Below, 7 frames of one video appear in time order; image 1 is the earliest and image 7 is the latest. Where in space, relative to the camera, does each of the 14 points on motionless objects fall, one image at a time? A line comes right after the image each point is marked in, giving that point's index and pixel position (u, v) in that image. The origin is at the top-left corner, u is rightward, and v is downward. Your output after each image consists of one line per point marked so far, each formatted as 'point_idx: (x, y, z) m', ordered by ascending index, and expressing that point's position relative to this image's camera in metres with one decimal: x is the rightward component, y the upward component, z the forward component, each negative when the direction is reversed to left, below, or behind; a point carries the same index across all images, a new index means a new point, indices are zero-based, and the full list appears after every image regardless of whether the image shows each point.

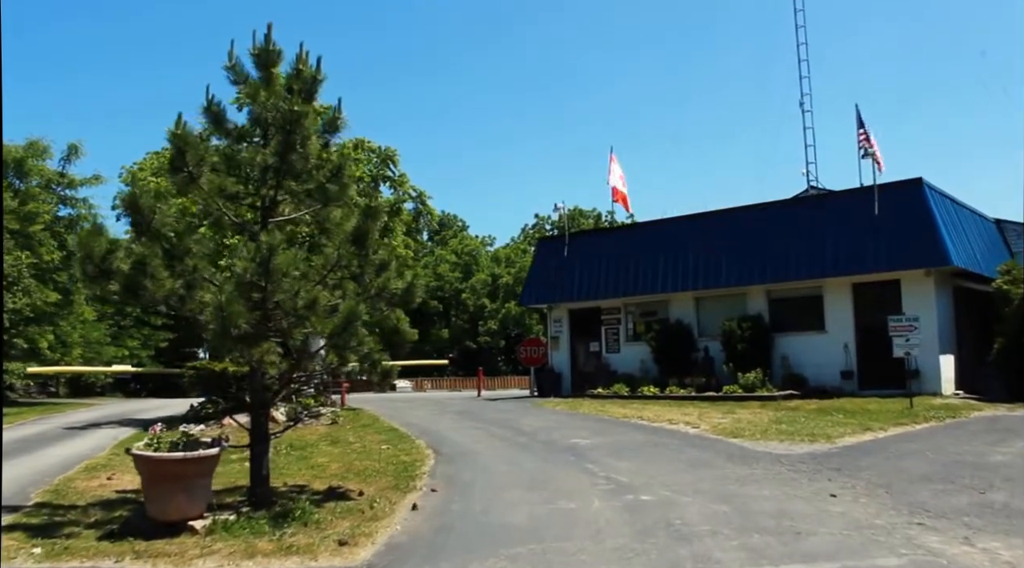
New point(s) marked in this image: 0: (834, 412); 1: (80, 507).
0: (+6.8, -2.7, +16.4) m
1: (-4.8, -2.5, +8.8) m
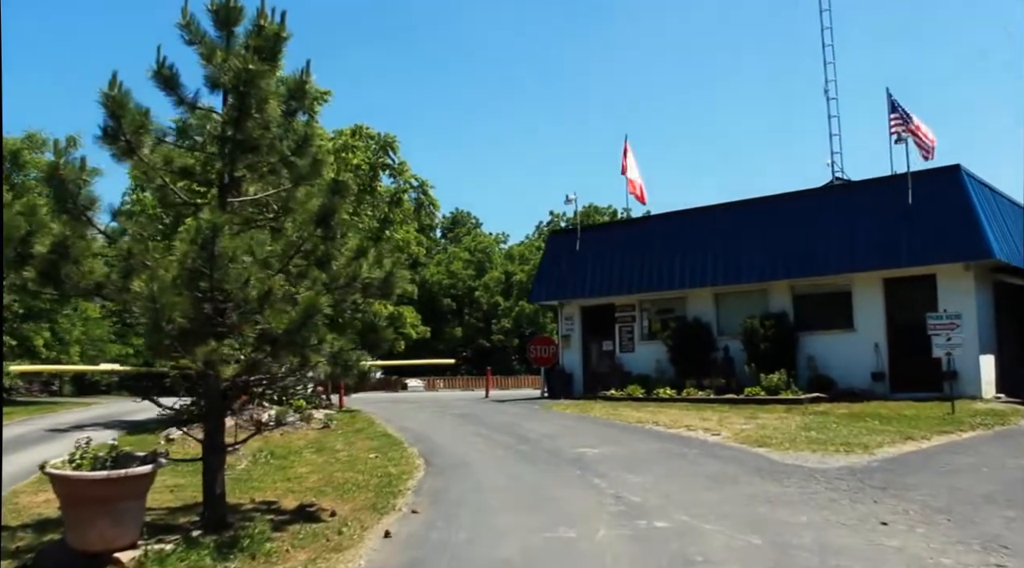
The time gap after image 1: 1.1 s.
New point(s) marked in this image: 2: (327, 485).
0: (+6.8, -2.6, +15.1) m
1: (-4.9, -2.4, +7.7) m
2: (-2.3, -2.5, +9.7) m
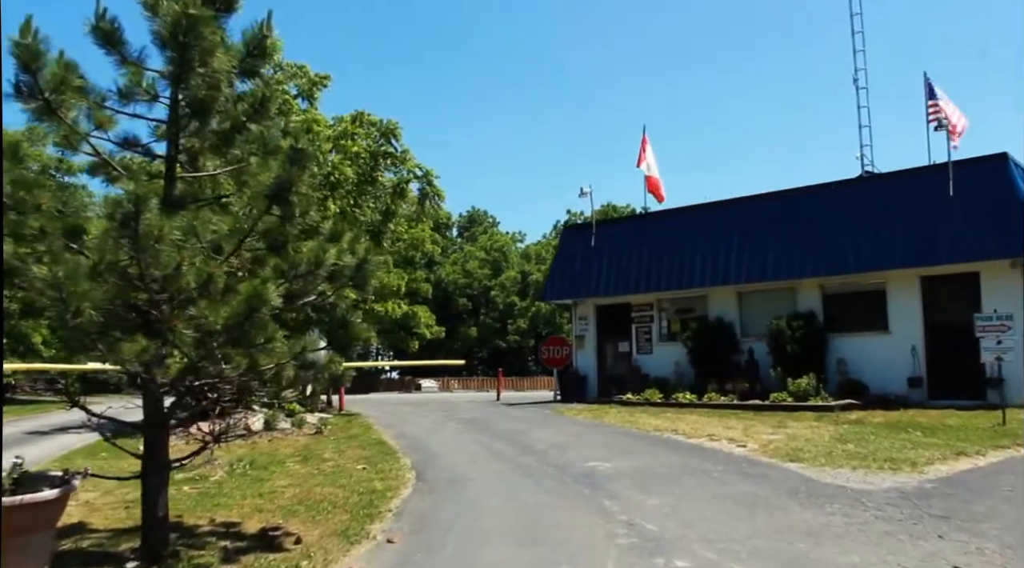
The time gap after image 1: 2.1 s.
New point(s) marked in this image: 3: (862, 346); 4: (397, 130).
0: (+6.9, -2.5, +13.7) m
1: (-5.0, -2.3, +6.6) m
2: (-2.3, -2.4, +8.6) m
3: (+8.7, -1.5, +19.6) m
4: (-2.8, +3.8, +19.1) m
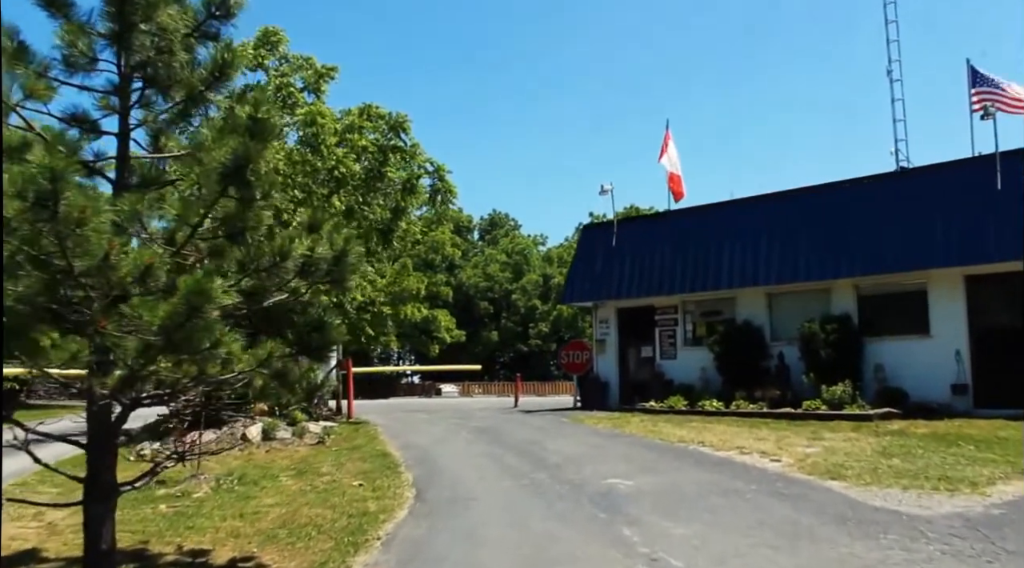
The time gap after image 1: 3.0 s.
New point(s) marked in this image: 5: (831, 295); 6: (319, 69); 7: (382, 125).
0: (+7.2, -2.5, +12.5) m
1: (-5.0, -2.3, +5.8) m
2: (-2.2, -2.4, +7.7) m
3: (+9.1, -1.6, +18.4) m
4: (-2.5, +3.7, +18.3) m
5: (+8.0, -0.3, +19.7) m
6: (-4.4, +4.9, +17.8) m
7: (-3.0, +3.6, +17.9) m
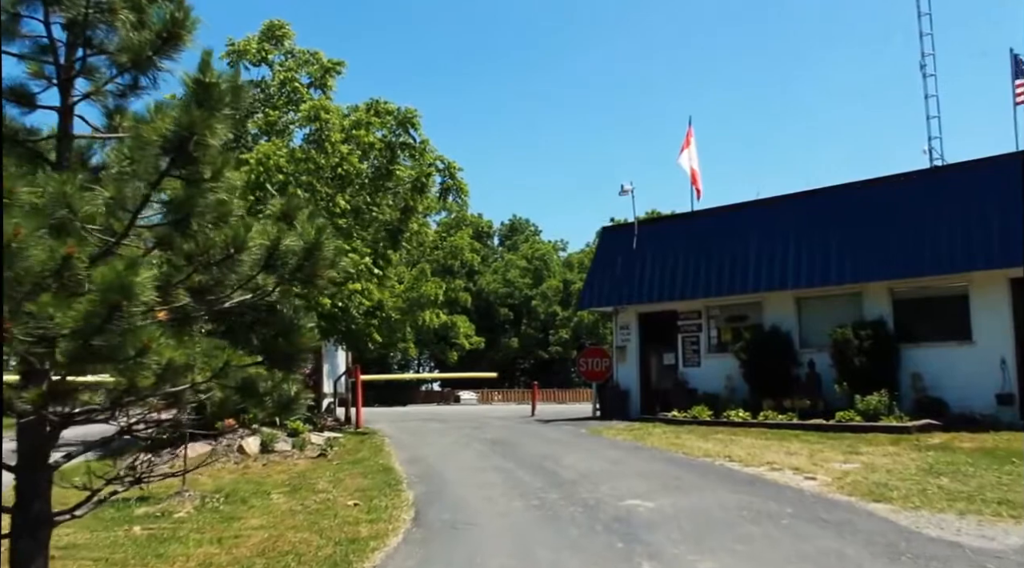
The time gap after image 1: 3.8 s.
0: (+7.3, -2.5, +11.5) m
1: (-5.0, -2.2, +5.1) m
2: (-2.2, -2.4, +6.9) m
3: (+9.4, -1.6, +17.3) m
4: (-2.1, +3.7, +17.5) m
5: (+8.3, -0.4, +18.6) m
6: (-4.1, +4.8, +17.1) m
7: (-2.6, +3.5, +17.1) m
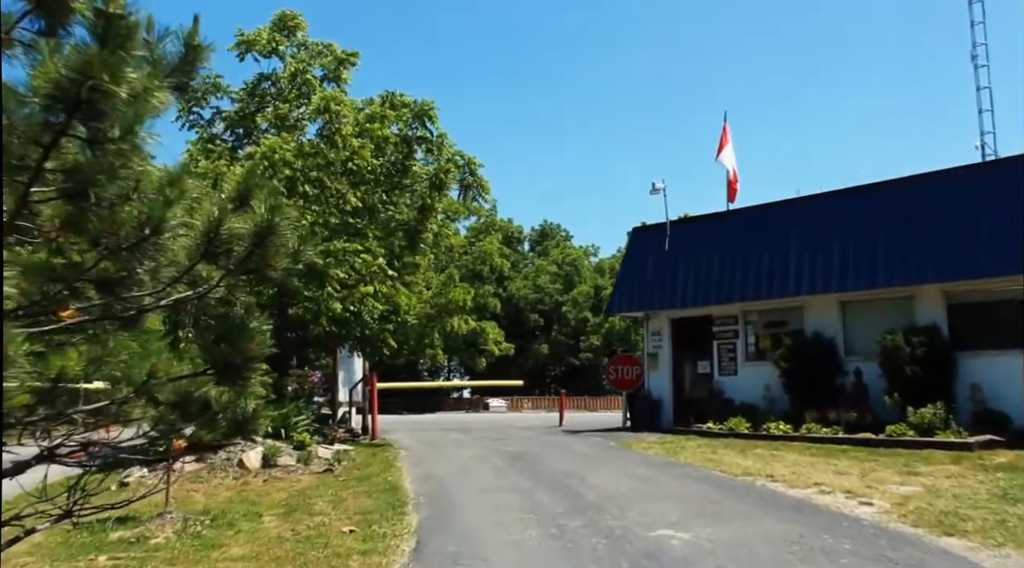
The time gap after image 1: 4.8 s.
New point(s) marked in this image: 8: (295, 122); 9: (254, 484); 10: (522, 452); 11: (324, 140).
0: (+7.6, -2.6, +10.2) m
1: (-5.0, -2.2, +4.3) m
2: (-2.1, -2.4, +6.0) m
3: (+9.9, -1.7, +15.9) m
4: (-1.6, +3.6, +16.6) m
5: (+8.9, -0.4, +17.3) m
6: (-3.6, +4.8, +16.3) m
7: (-2.2, +3.5, +16.2) m
8: (-4.2, +3.1, +15.3) m
9: (-3.6, -2.8, +11.0) m
10: (+0.2, -3.2, +14.7) m
11: (-3.6, +2.7, +14.9) m
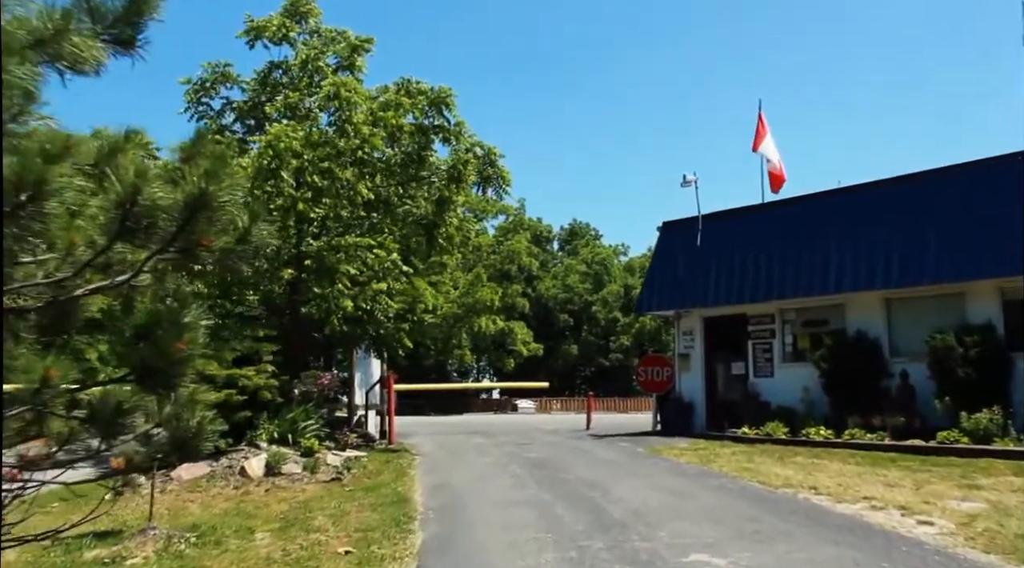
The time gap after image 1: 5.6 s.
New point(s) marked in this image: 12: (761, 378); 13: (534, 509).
0: (+7.8, -2.5, +9.0) m
1: (-5.0, -2.2, +3.6) m
2: (-2.1, -2.3, +5.2) m
3: (+10.3, -1.6, +14.6) m
4: (-1.2, +3.6, +15.8) m
5: (+9.3, -0.3, +16.1) m
6: (-3.2, +4.8, +15.6) m
7: (-1.7, +3.5, +15.5) m
8: (-3.8, +3.2, +14.6) m
9: (-3.4, -2.7, +10.3) m
10: (+0.6, -3.1, +13.9) m
11: (-3.2, +2.8, +14.2) m
12: (+6.2, -2.3, +19.4) m
13: (+0.3, -2.6, +9.1) m
